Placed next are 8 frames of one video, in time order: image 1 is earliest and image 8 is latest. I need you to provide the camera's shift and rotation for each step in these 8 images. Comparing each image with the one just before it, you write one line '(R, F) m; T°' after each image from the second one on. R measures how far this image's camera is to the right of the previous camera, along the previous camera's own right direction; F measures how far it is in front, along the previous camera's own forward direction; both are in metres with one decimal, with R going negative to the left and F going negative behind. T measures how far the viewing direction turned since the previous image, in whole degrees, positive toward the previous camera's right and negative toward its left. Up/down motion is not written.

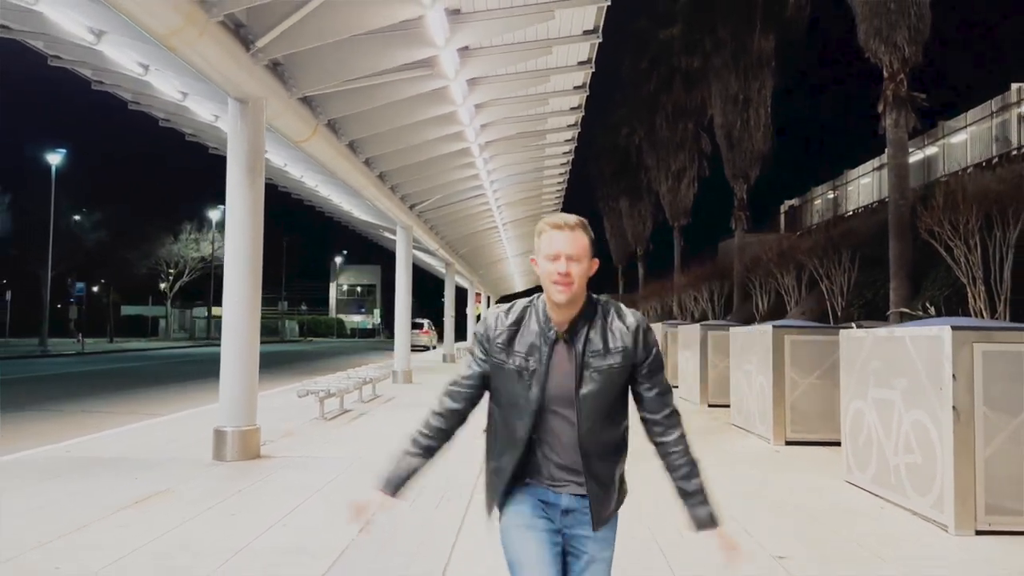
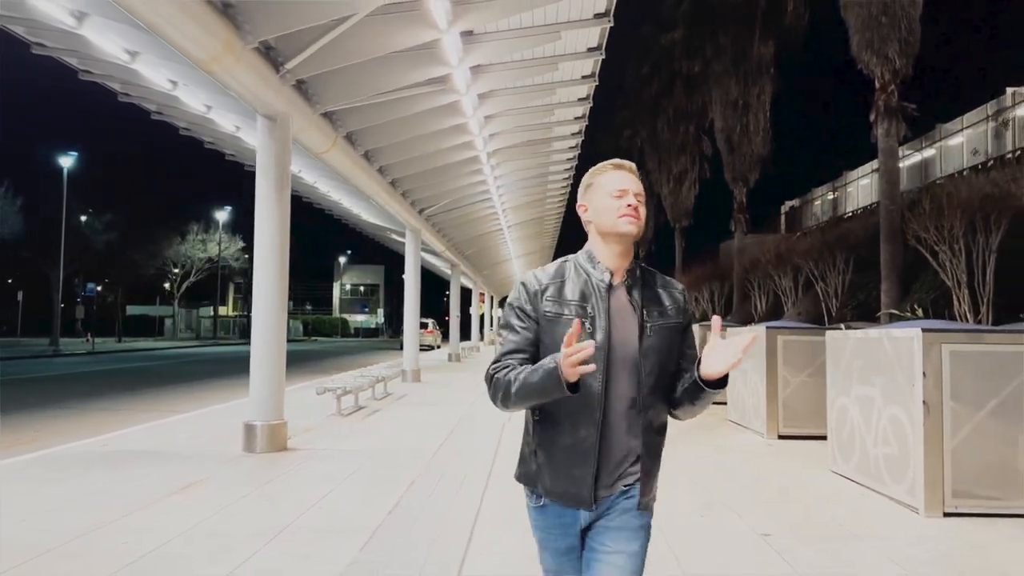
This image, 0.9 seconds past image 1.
(-0.1, -0.6) m; 0°
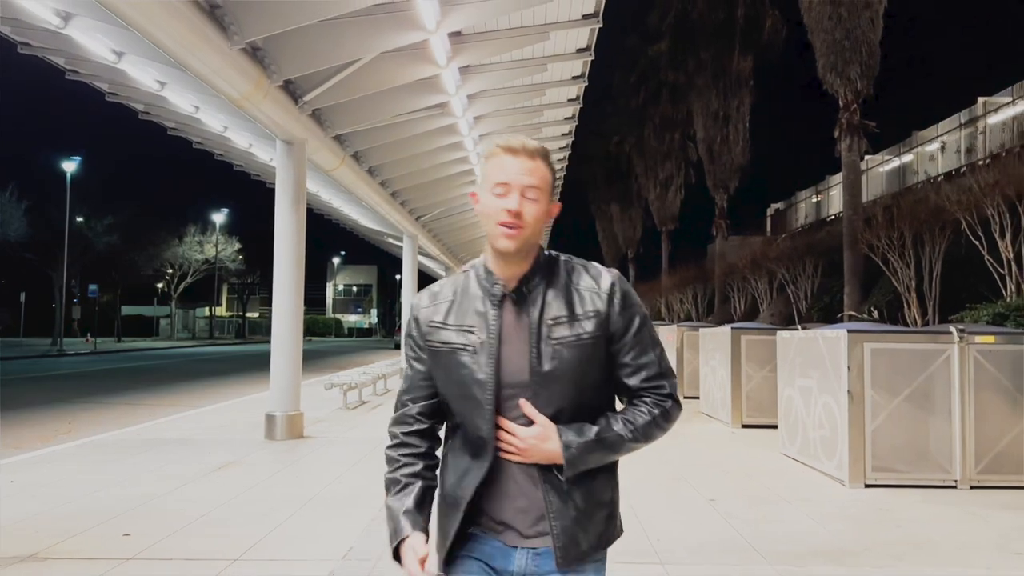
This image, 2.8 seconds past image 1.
(0.0, -1.2) m; +1°
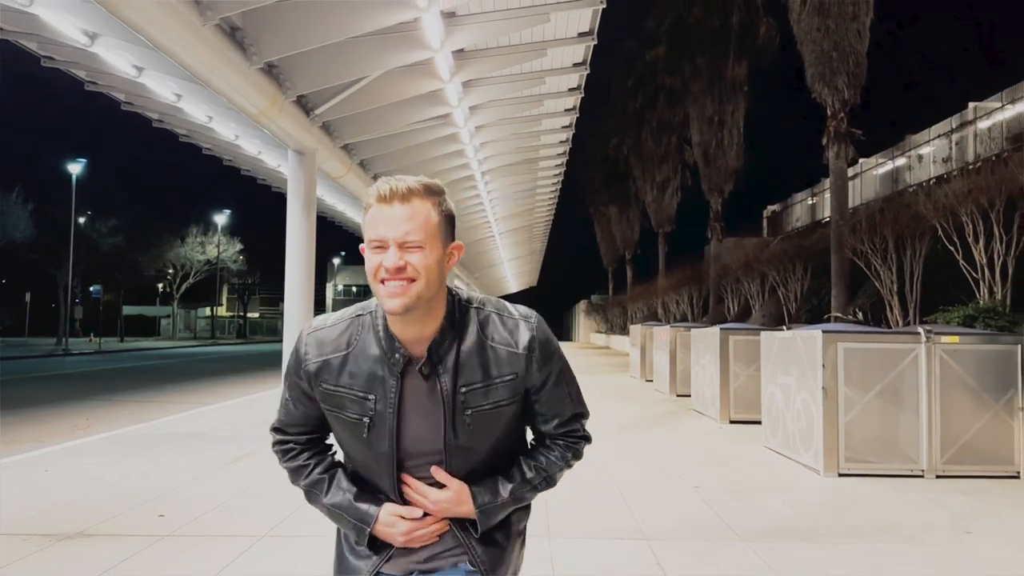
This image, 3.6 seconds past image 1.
(0.0, -0.6) m; 0°
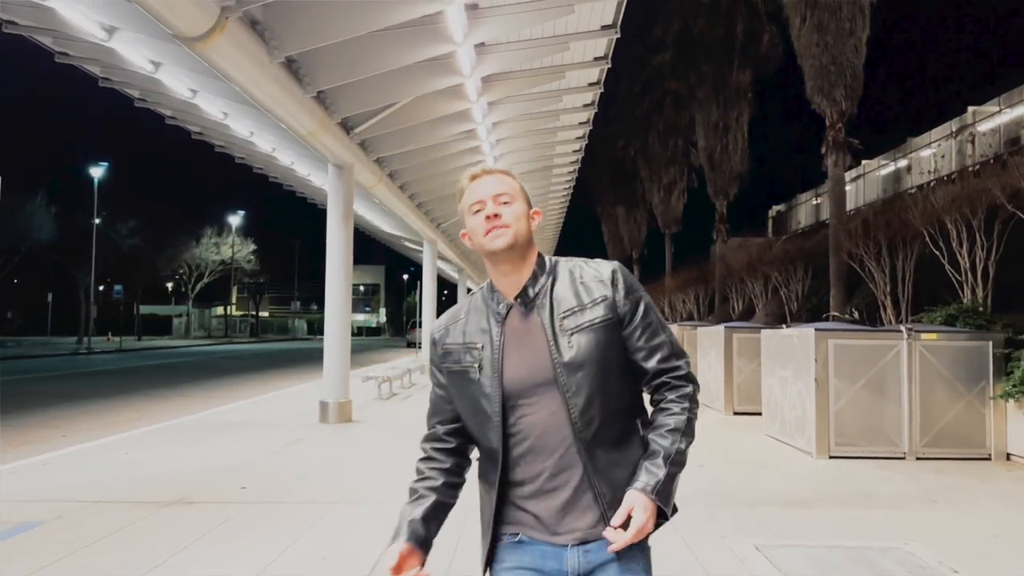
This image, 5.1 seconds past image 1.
(-0.2, -1.0) m; 0°
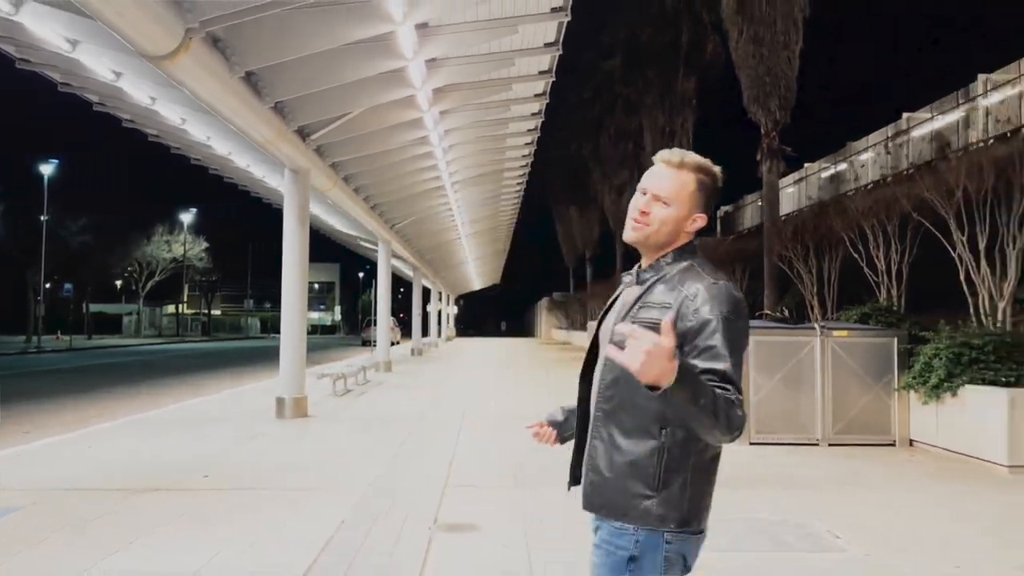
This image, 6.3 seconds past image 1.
(+0.1, -0.7) m; +3°
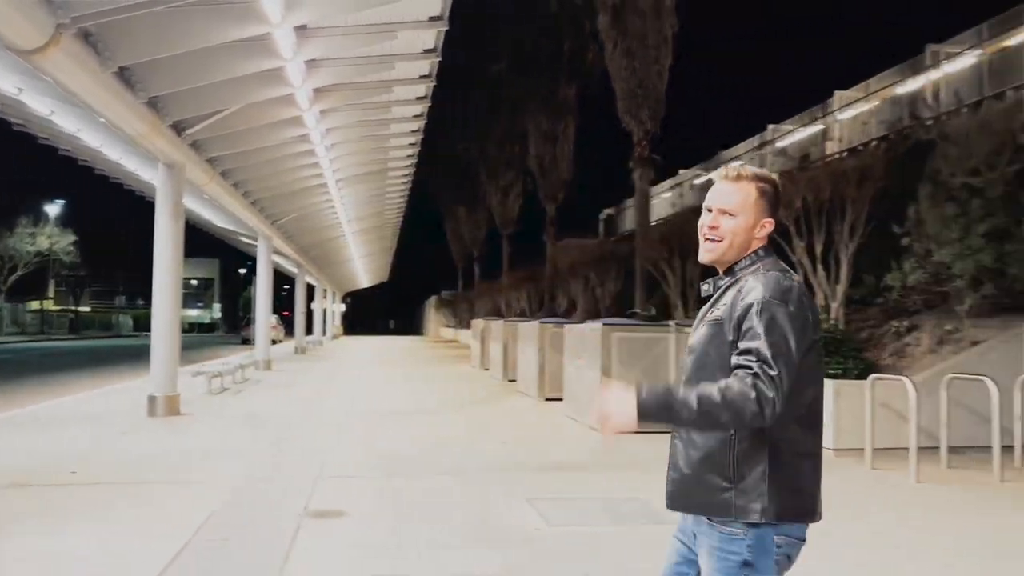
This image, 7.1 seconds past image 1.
(+0.2, -0.4) m; +8°
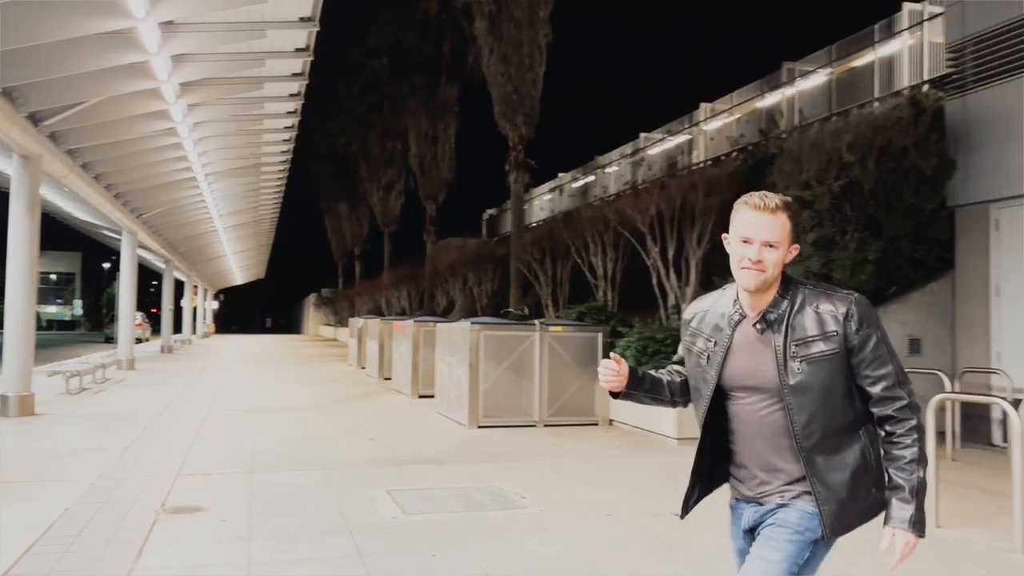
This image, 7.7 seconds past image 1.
(+0.2, -0.4) m; +8°
